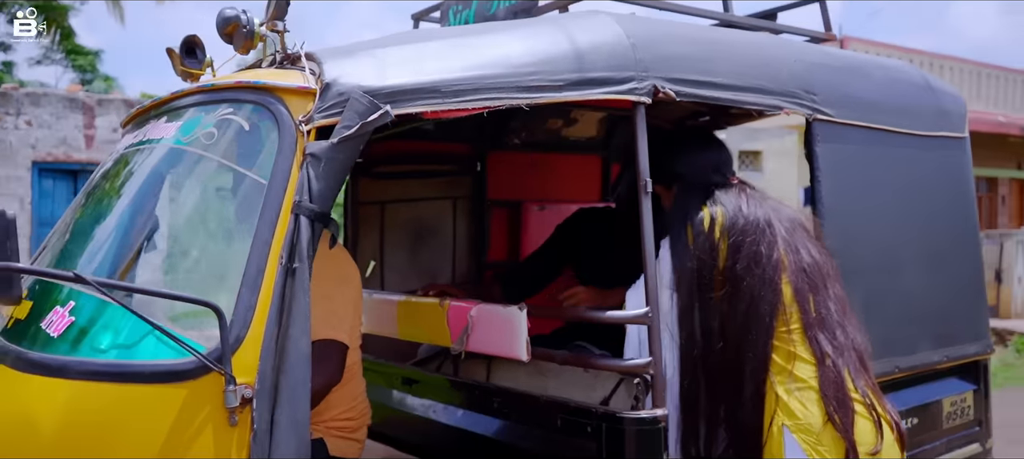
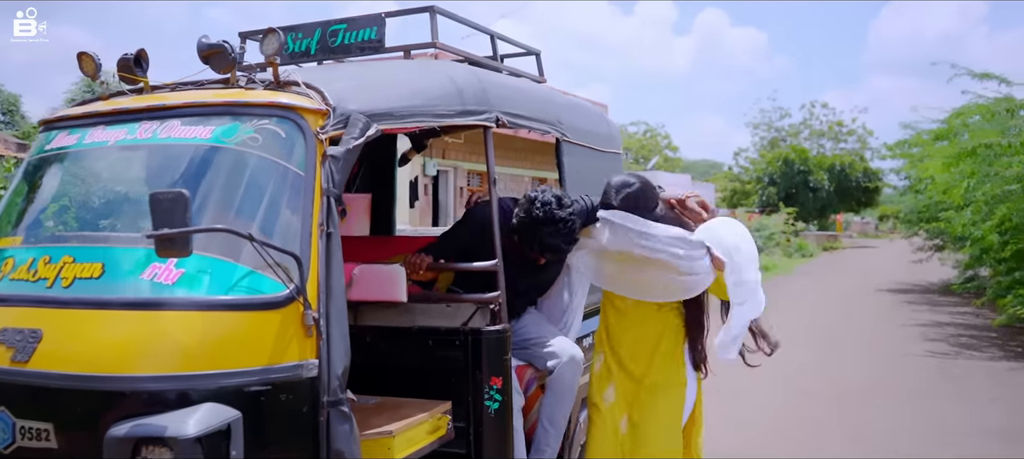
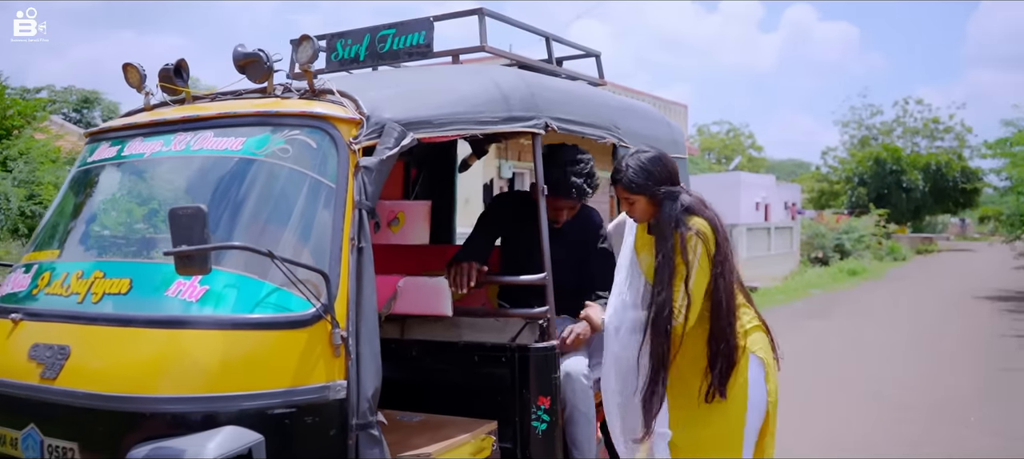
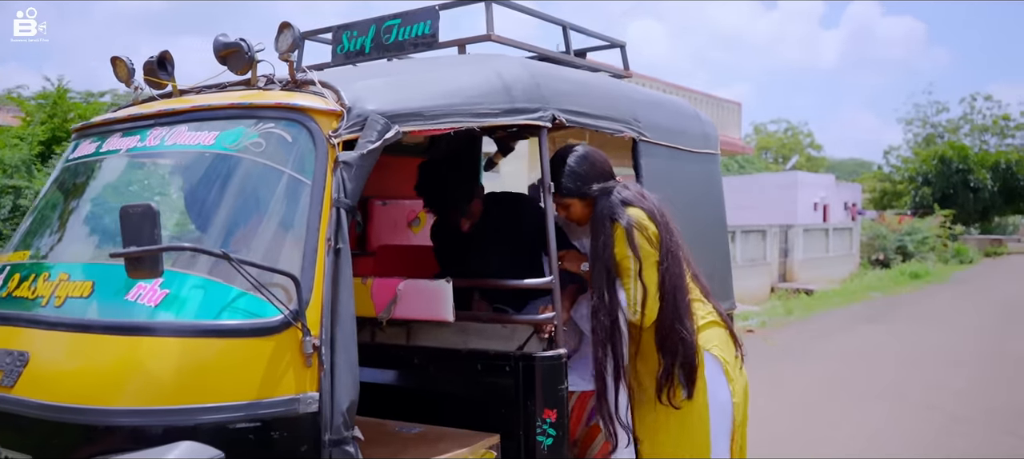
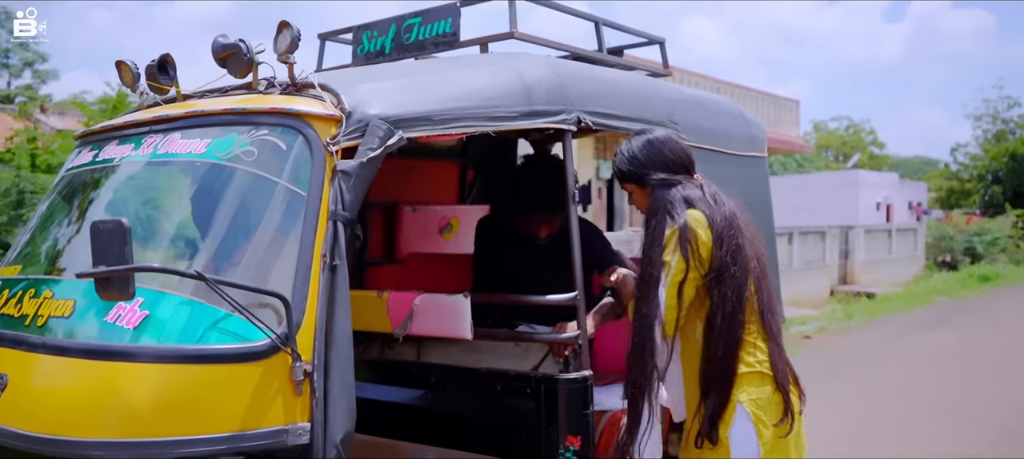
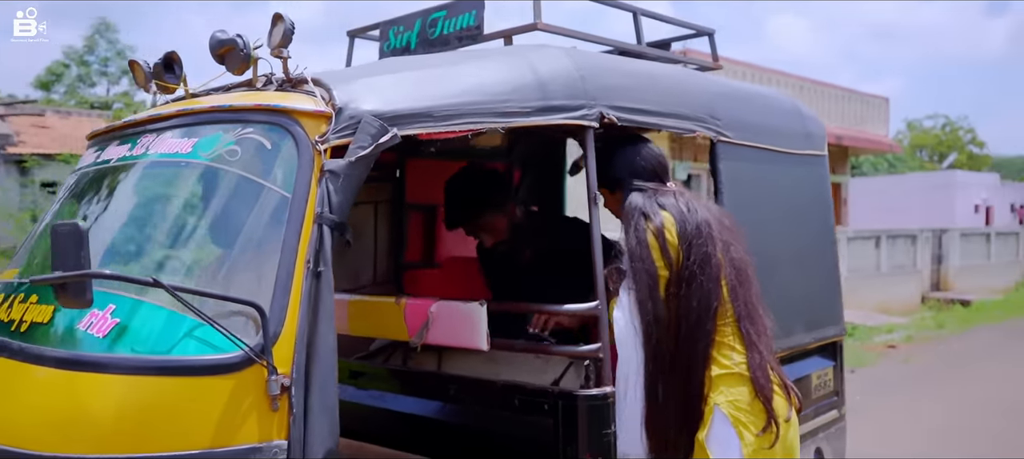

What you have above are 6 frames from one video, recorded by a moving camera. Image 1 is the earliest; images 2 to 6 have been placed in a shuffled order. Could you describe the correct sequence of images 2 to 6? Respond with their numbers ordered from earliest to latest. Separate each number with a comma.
6, 5, 4, 3, 2
